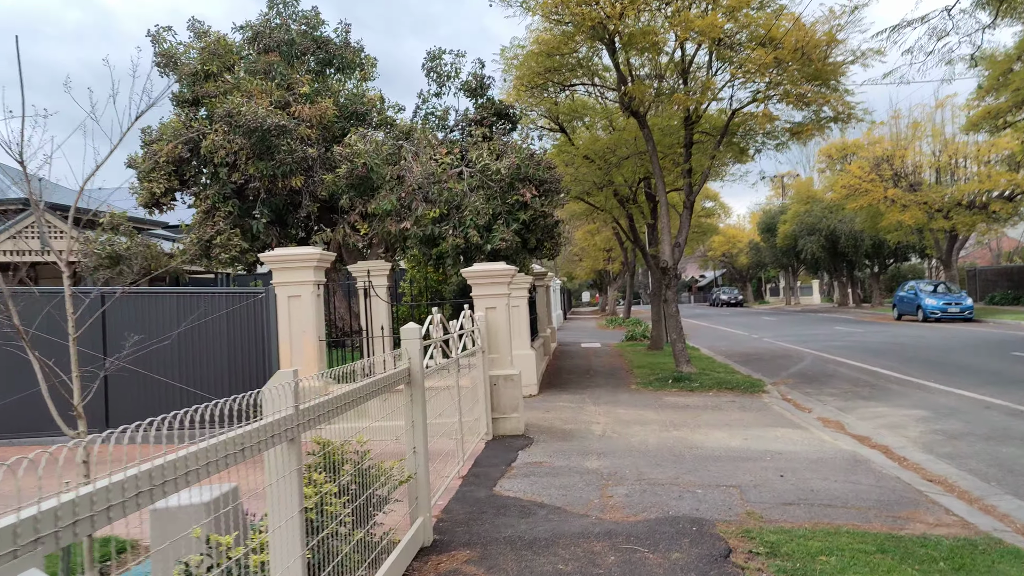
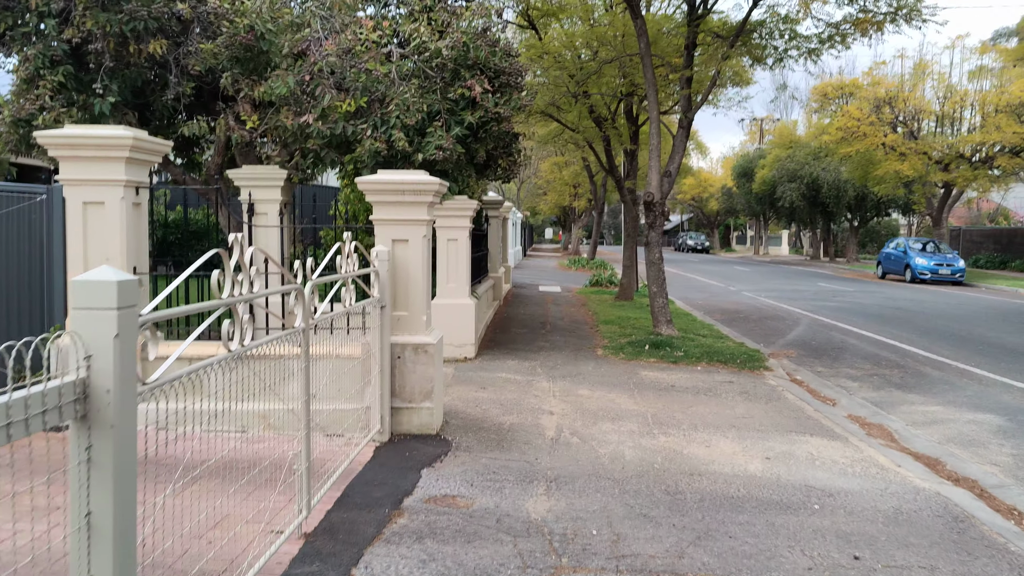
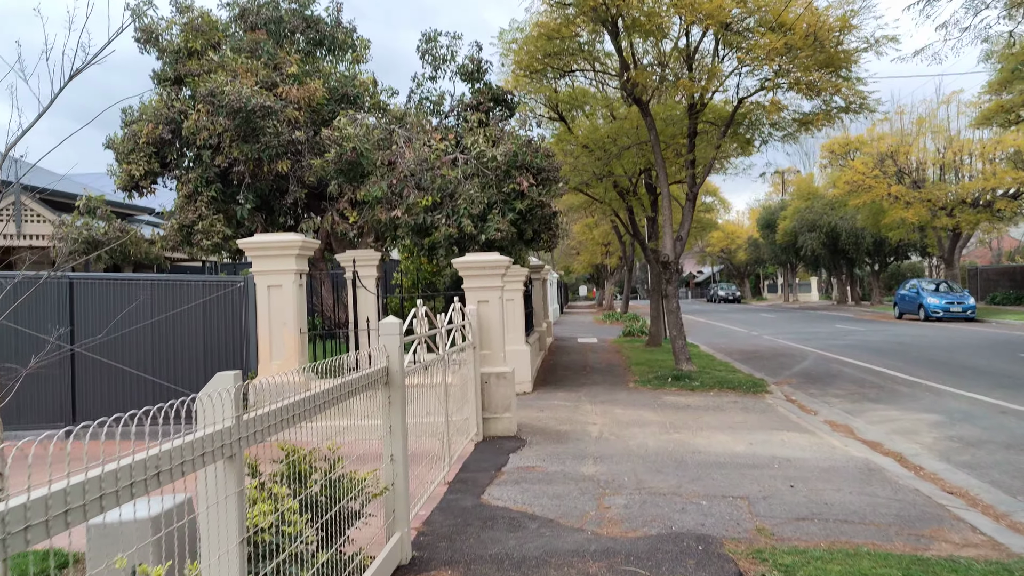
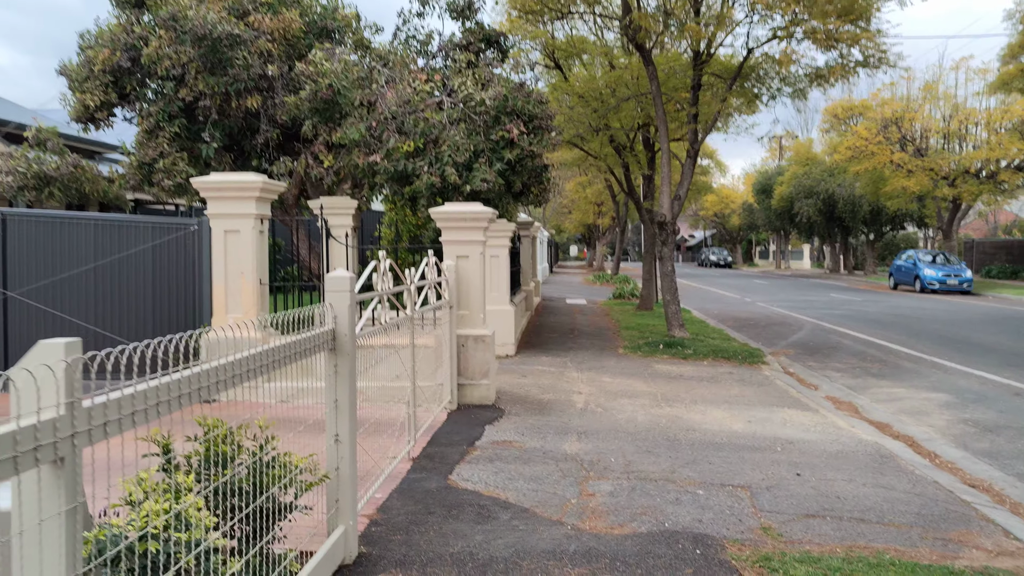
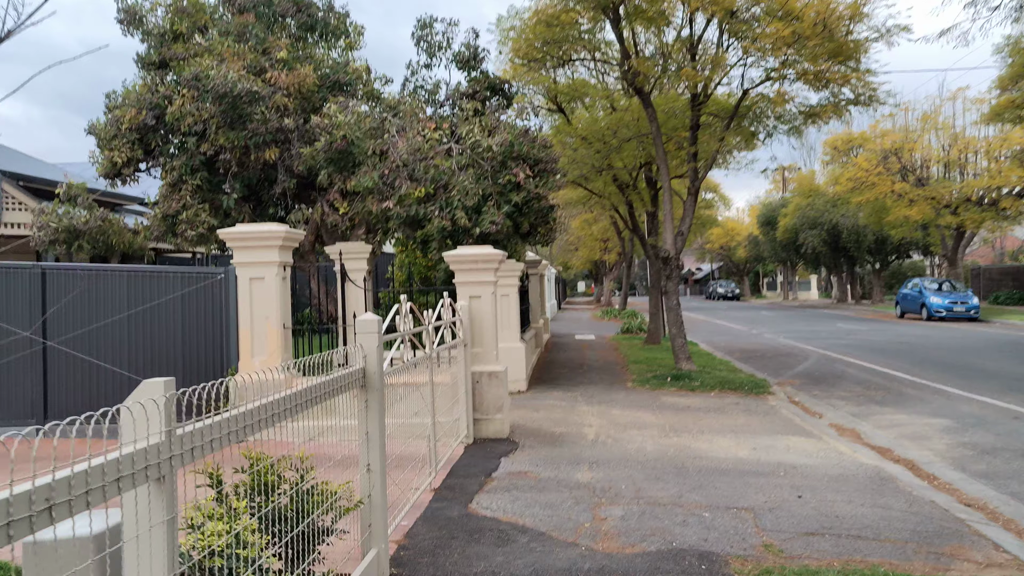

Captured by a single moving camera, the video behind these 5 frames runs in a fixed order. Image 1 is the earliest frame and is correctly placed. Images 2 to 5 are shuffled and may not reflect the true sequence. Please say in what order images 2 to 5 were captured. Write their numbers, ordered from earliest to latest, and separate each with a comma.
3, 5, 4, 2
